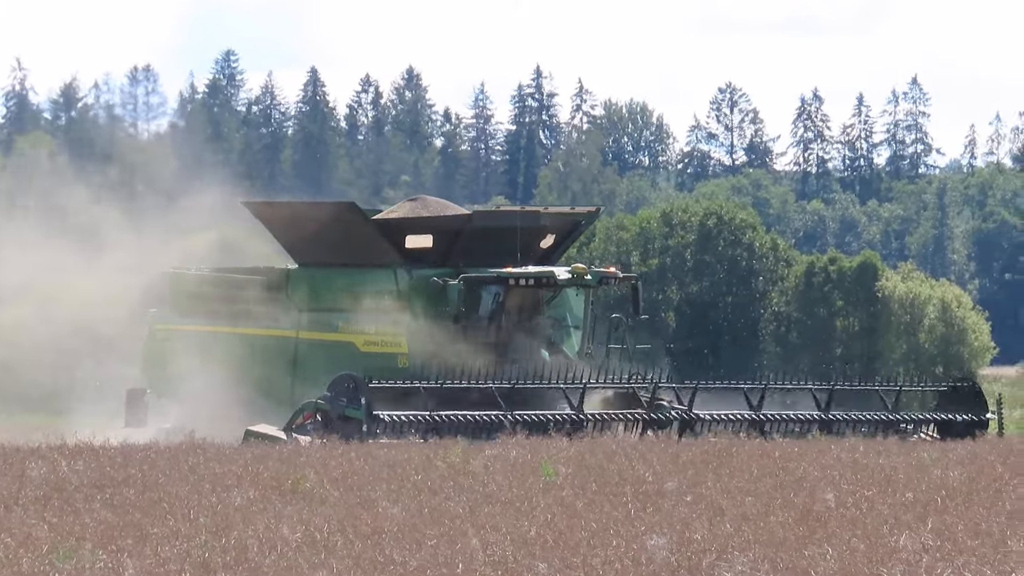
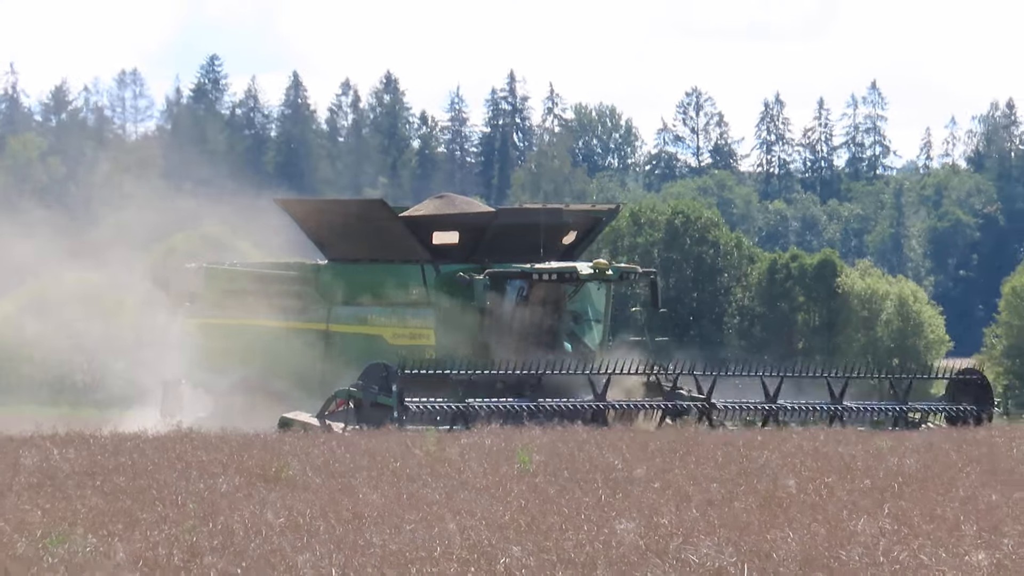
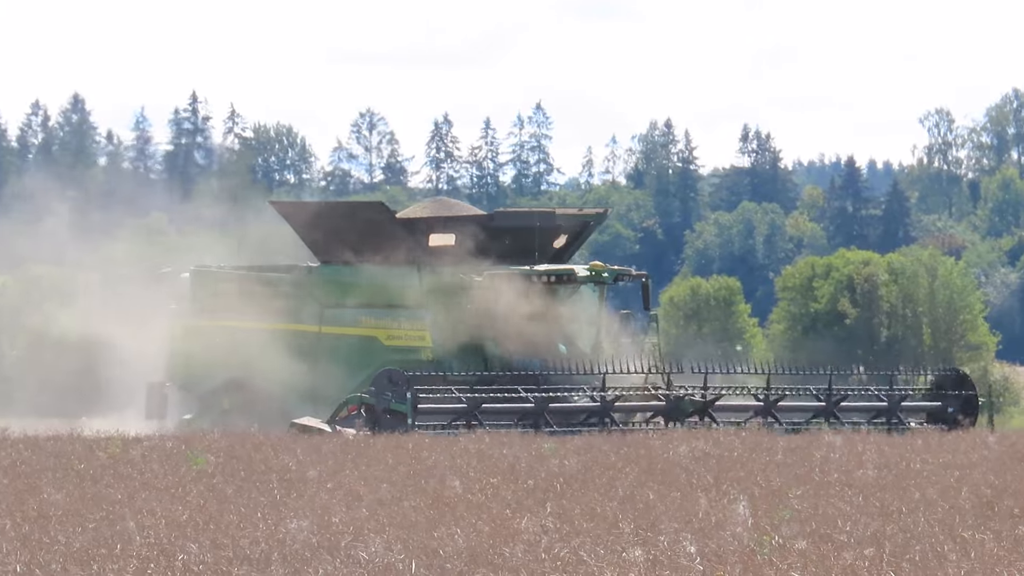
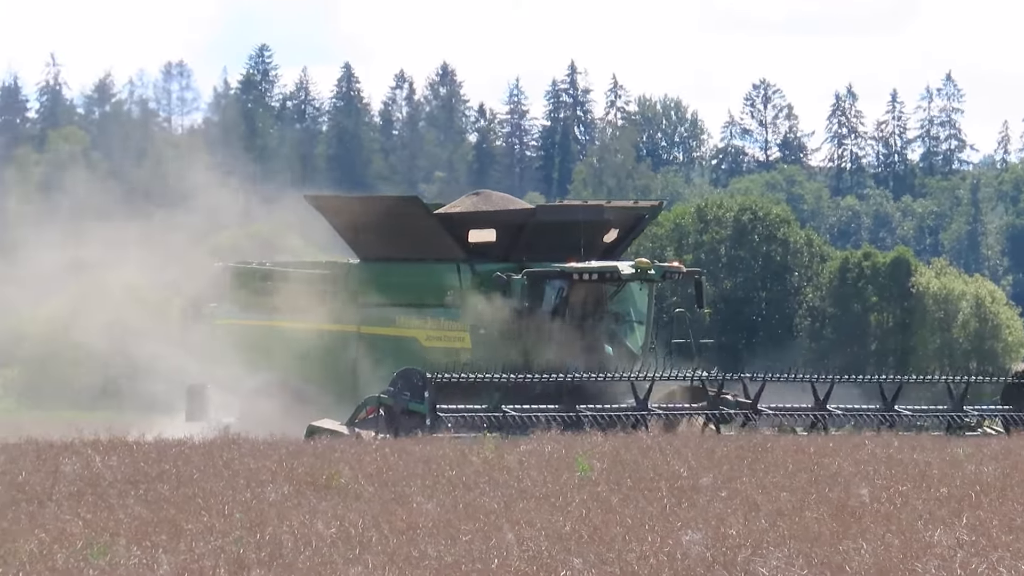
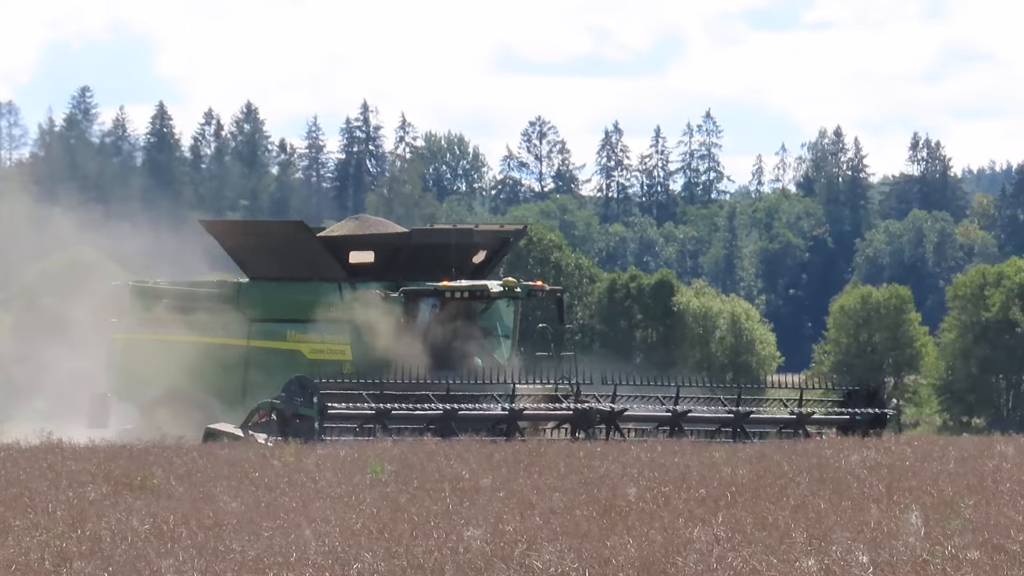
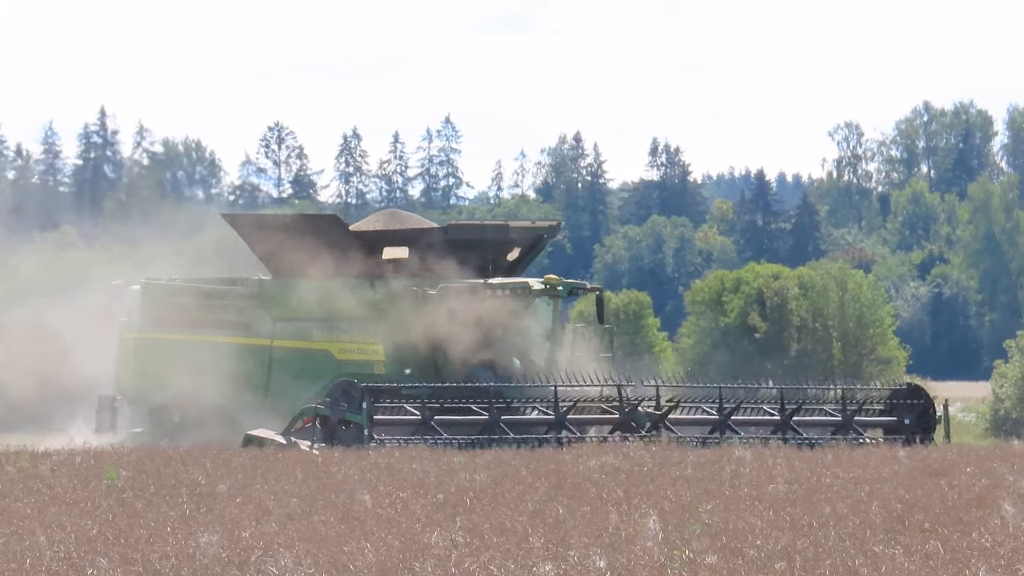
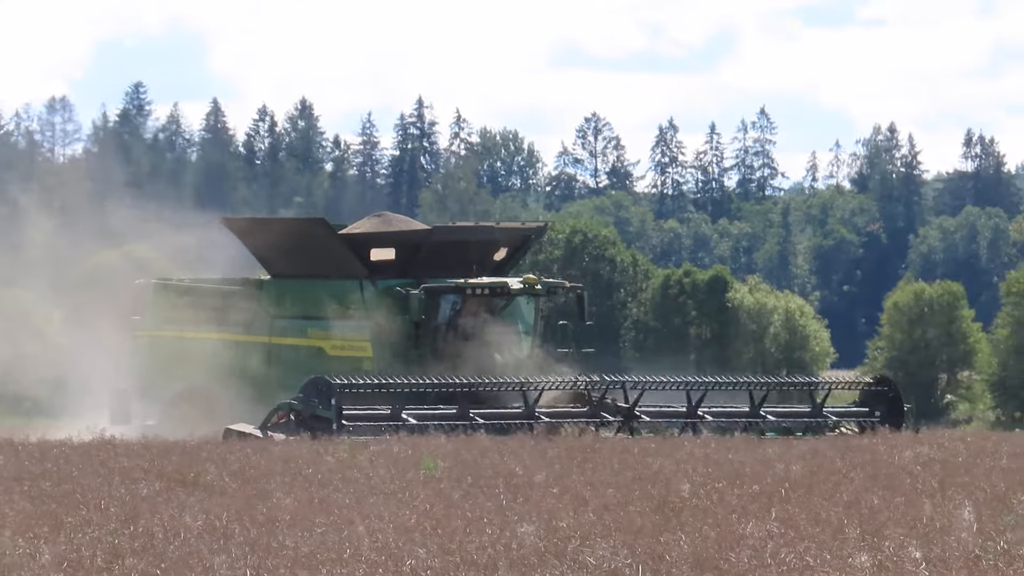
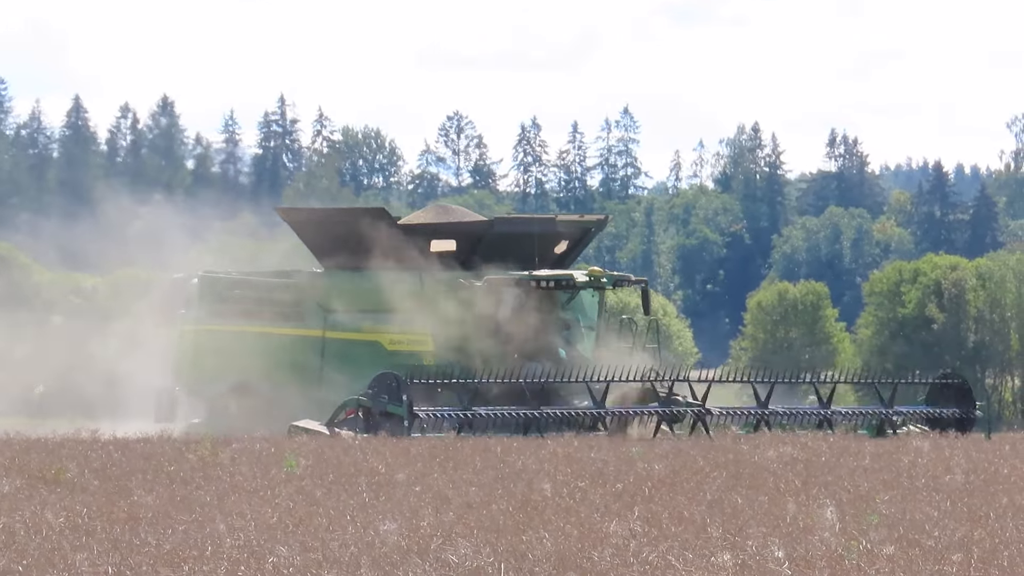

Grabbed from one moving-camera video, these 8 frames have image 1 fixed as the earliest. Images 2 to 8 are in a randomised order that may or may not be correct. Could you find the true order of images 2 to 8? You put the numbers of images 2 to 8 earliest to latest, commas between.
4, 2, 7, 5, 8, 3, 6
